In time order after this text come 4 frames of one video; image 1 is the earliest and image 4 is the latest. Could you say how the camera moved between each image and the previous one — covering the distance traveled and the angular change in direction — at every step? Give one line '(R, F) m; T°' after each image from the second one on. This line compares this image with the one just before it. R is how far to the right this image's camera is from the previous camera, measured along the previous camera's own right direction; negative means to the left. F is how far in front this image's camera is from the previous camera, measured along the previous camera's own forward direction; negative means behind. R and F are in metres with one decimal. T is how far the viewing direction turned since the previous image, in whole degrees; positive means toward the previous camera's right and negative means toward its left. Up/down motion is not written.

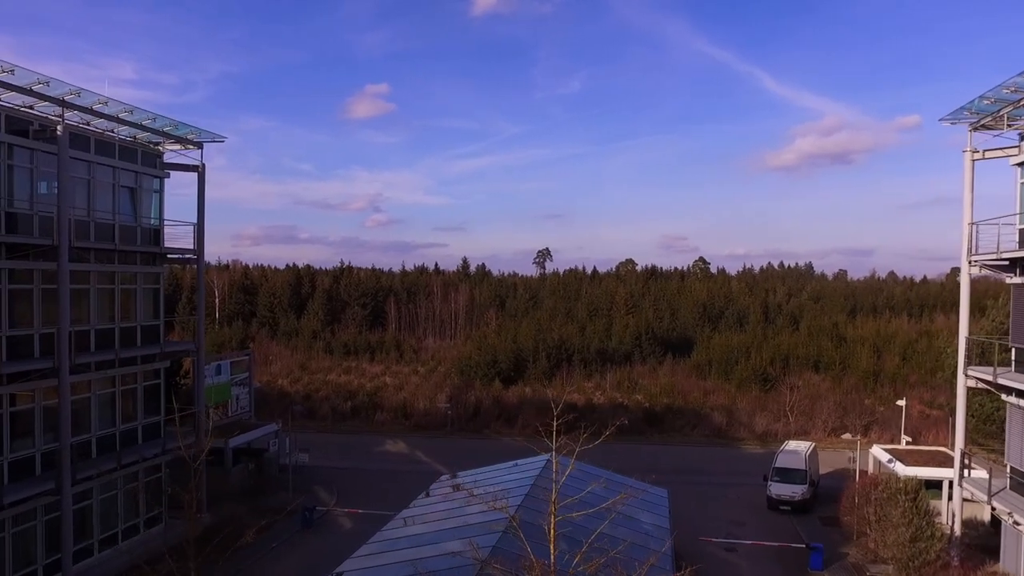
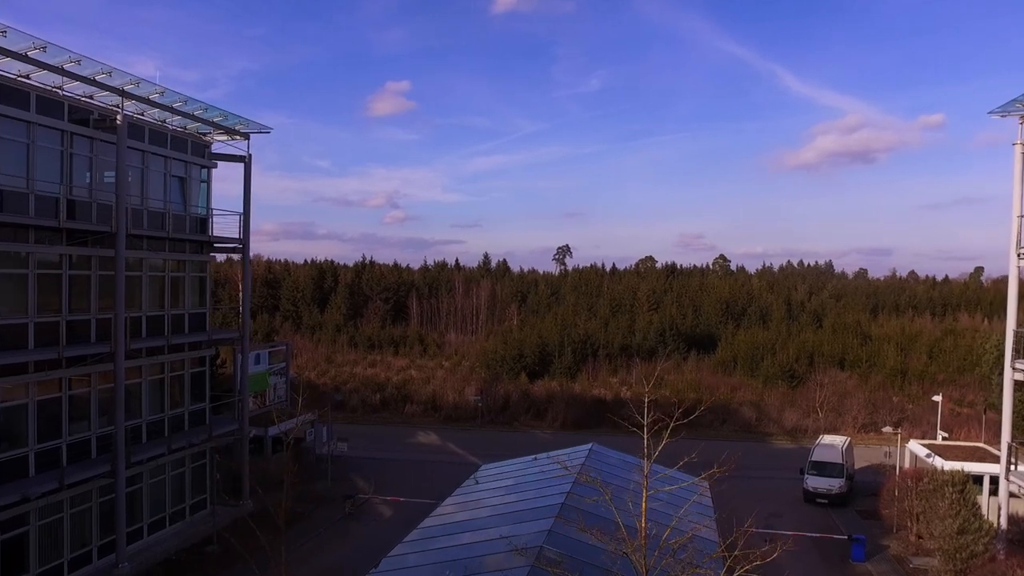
(-0.7, -0.2) m; -1°
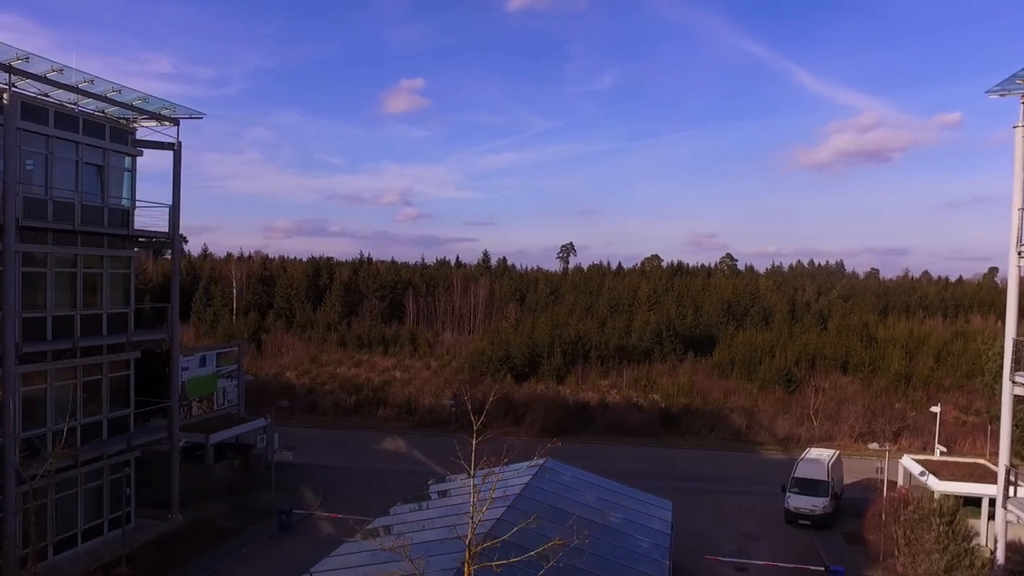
(+1.5, +1.8) m; -1°
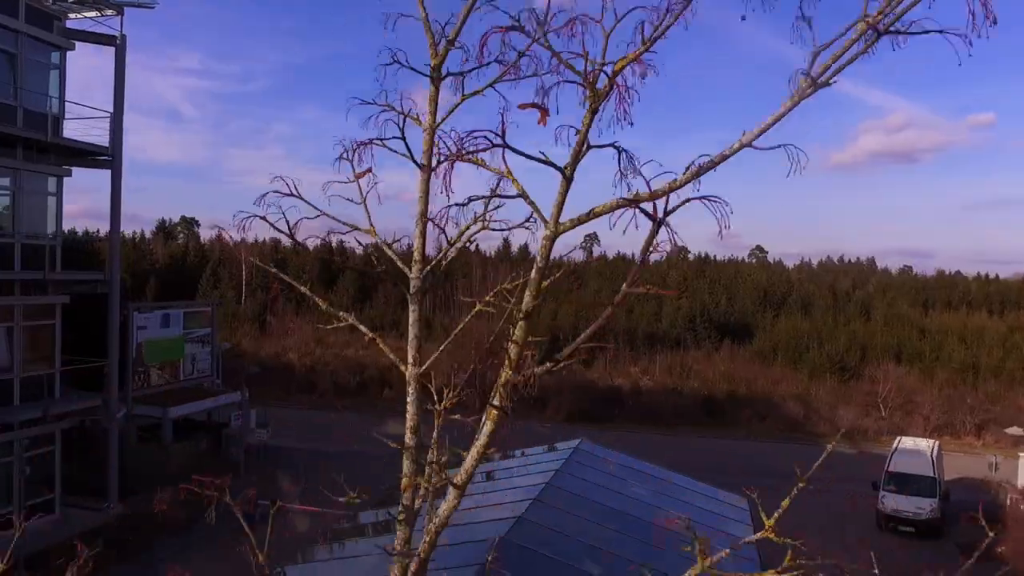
(-0.1, +4.1) m; -2°
